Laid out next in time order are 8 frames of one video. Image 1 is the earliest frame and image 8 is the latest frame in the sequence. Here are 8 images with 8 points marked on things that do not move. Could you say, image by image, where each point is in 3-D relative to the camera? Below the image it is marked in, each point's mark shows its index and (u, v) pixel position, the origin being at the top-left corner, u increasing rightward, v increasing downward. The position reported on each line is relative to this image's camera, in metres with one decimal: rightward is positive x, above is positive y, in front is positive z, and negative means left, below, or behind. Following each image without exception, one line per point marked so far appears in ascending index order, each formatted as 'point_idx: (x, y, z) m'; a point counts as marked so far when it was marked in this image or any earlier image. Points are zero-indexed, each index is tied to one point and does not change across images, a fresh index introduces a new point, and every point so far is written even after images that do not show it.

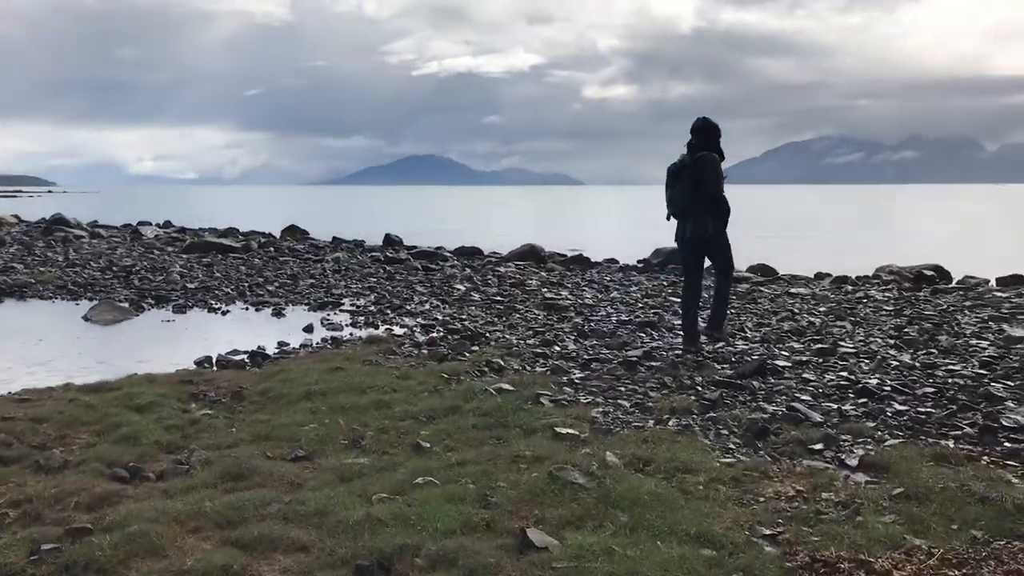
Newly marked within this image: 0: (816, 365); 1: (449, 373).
0: (+3.7, -1.0, +11.9) m
1: (-0.7, -1.0, +11.1) m
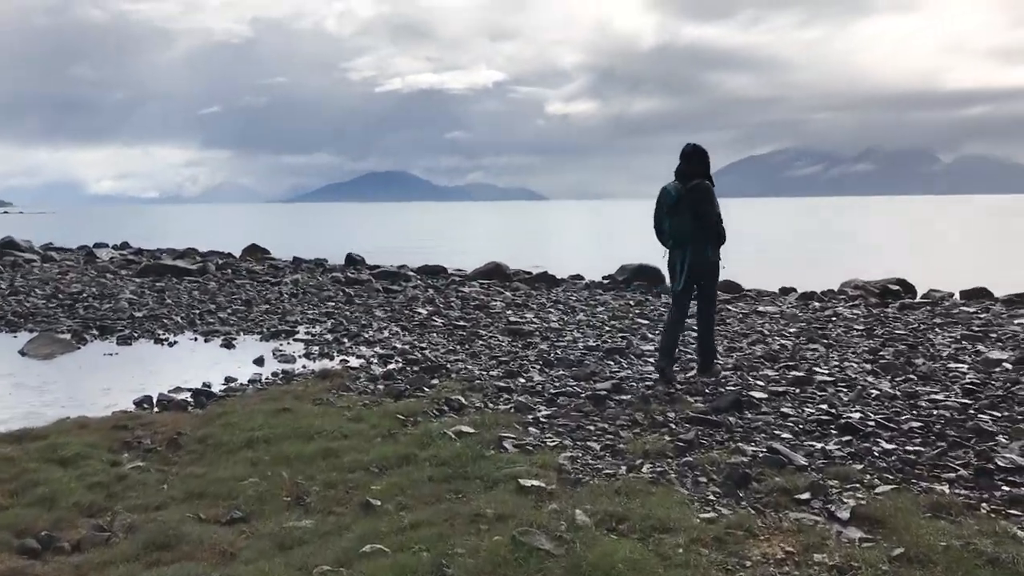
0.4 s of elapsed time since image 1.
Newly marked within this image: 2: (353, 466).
0: (+3.3, -1.3, +11.3) m
1: (-1.1, -1.4, +10.3) m
2: (-1.4, -1.5, +8.4) m
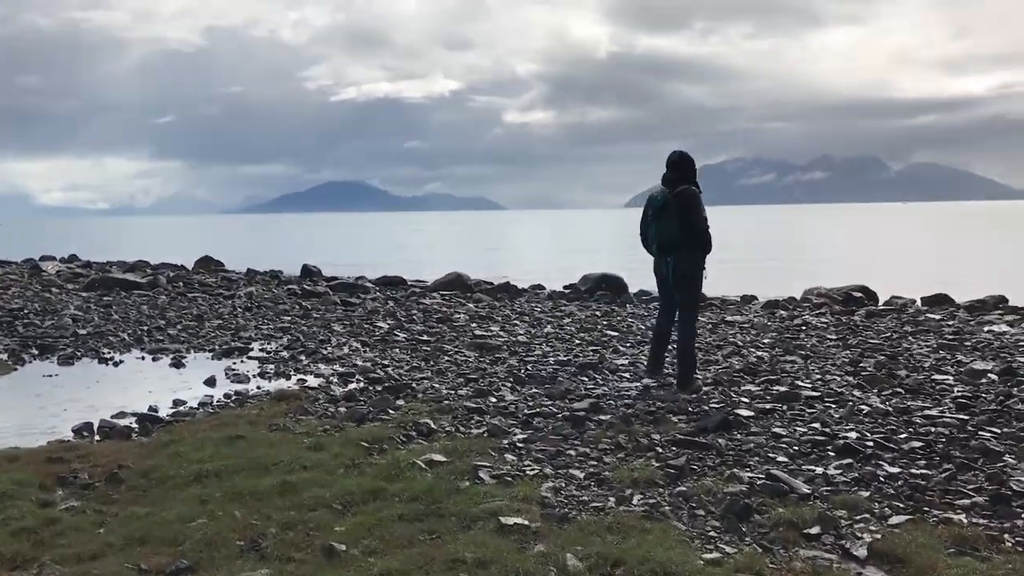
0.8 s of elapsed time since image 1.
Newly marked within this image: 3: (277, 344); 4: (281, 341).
0: (+3.0, -1.4, +10.7) m
1: (-1.4, -1.5, +9.5) m
2: (-1.5, -1.7, +7.6) m
3: (-4.6, -1.1, +19.2) m
4: (-4.7, -1.1, +19.6) m
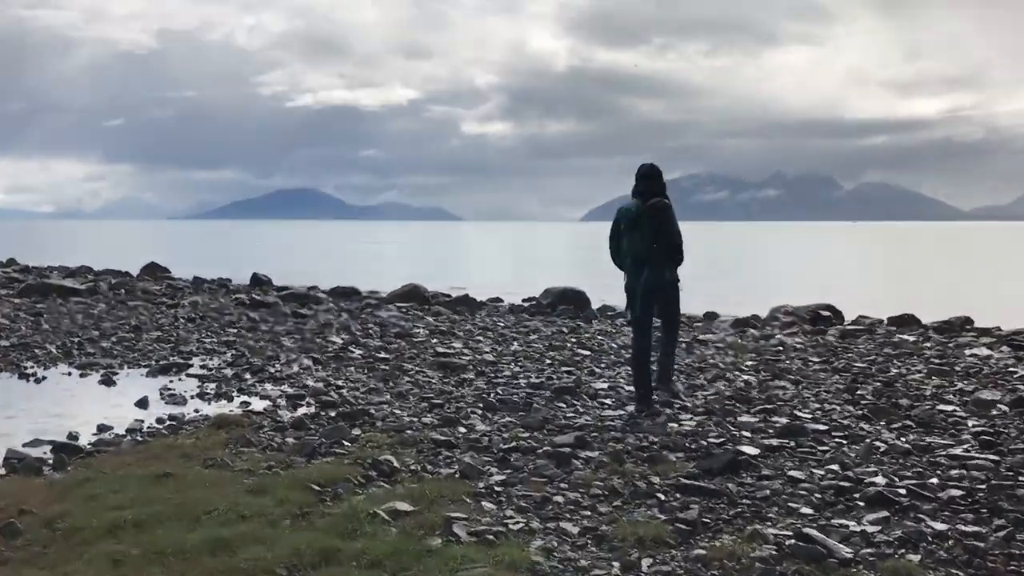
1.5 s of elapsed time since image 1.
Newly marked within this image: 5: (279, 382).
0: (+2.7, -1.6, +9.5) m
1: (-1.6, -1.6, +8.1) m
2: (-1.7, -1.8, +6.2) m
3: (-5.3, -1.3, +17.6) m
4: (-5.3, -1.3, +18.0) m
5: (-3.6, -1.5, +15.1) m
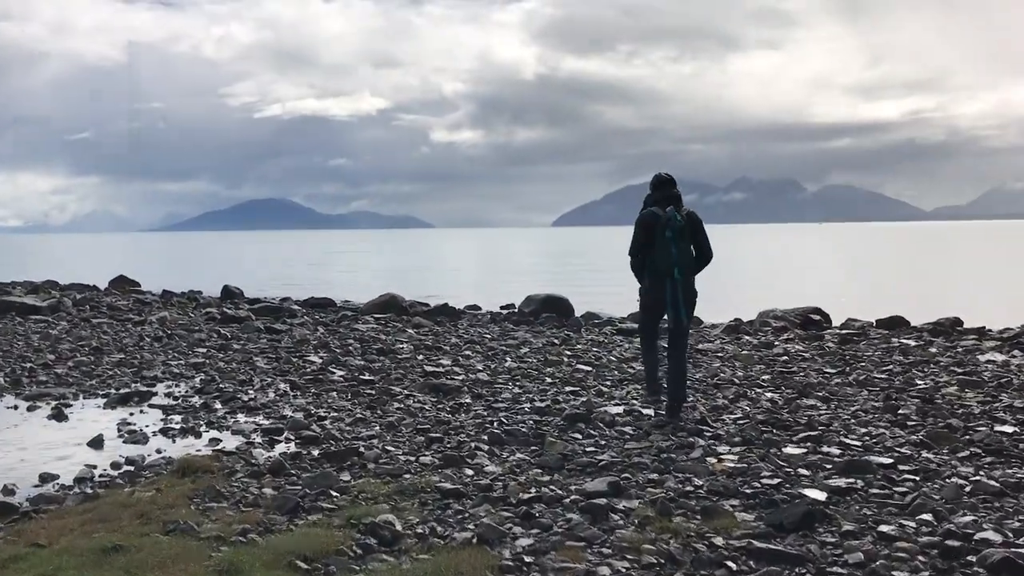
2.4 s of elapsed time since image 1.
0: (+2.9, -1.7, +8.0) m
1: (-1.4, -1.8, +6.5) m
2: (-1.4, -2.0, +4.6) m
3: (-5.3, -1.6, +15.9) m
4: (-5.4, -1.6, +16.3) m
5: (-3.6, -1.7, +13.4) m
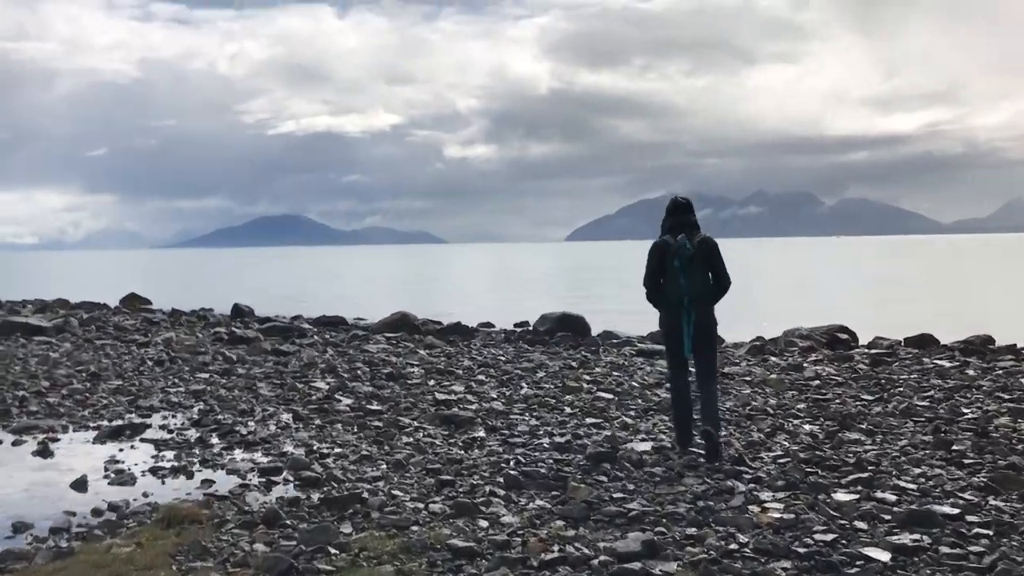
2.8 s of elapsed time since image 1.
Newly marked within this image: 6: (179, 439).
0: (+3.1, -2.0, +7.0) m
1: (-1.2, -2.0, +5.6) m
2: (-1.3, -2.2, +3.6) m
3: (-5.1, -2.0, +15.0) m
4: (-5.1, -2.0, +15.4) m
5: (-3.4, -2.1, +12.5) m
6: (-4.5, -2.1, +13.3) m
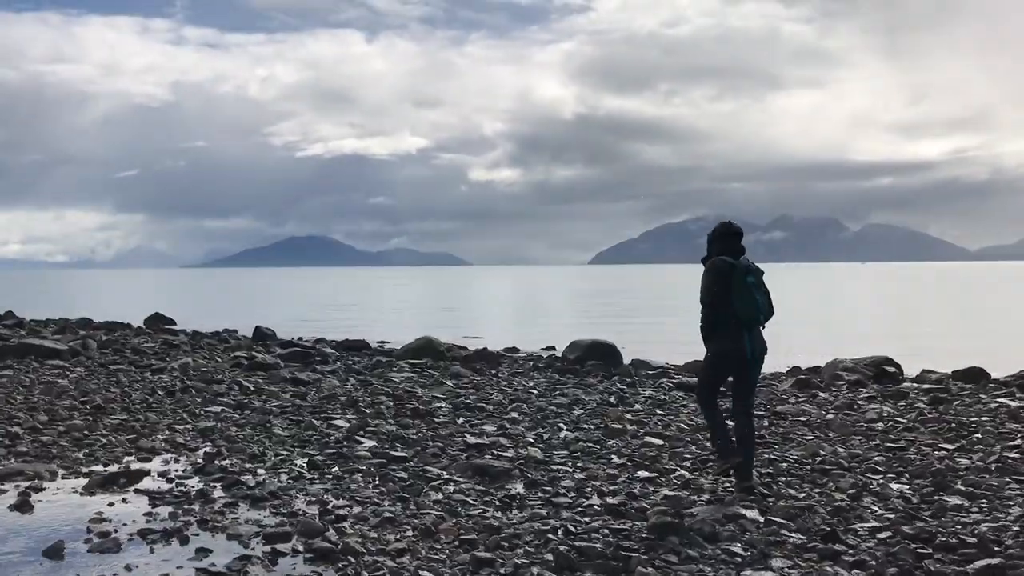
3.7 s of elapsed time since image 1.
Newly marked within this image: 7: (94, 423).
0: (+3.4, -2.3, +5.3) m
1: (-0.9, -2.3, +3.9) m
2: (-1.0, -2.3, +2.0) m
3: (-4.5, -2.4, +13.5) m
4: (-4.5, -2.4, +13.9) m
5: (-2.9, -2.4, +10.9) m
6: (-4.0, -2.4, +11.7) m
7: (-7.2, -2.3, +16.8) m
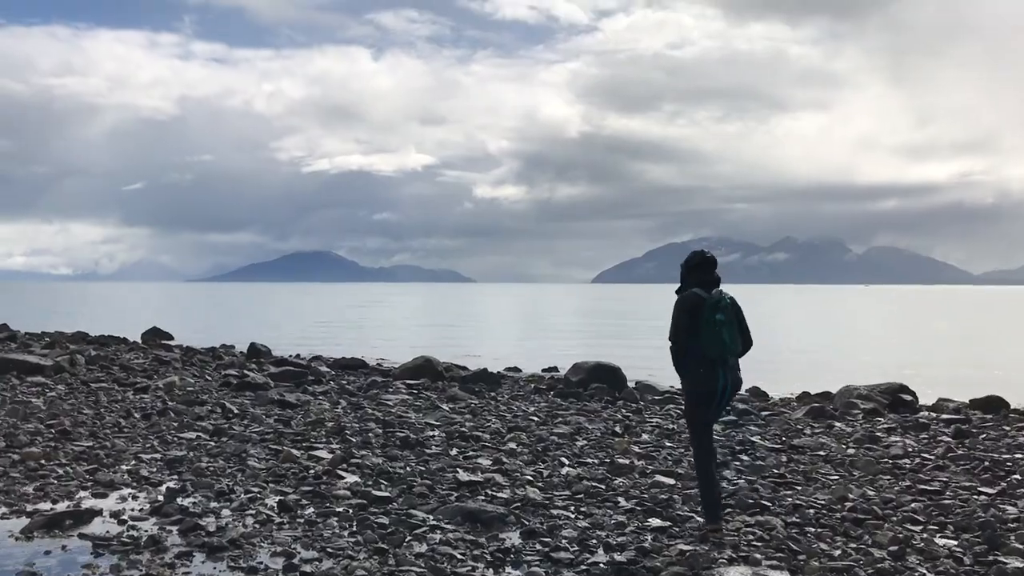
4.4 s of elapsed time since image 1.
0: (+3.4, -2.4, +3.9) m
1: (-1.0, -2.4, +2.6) m
2: (-1.1, -2.4, +0.6) m
3: (-4.5, -2.6, +12.1) m
4: (-4.6, -2.6, +12.5) m
5: (-2.9, -2.6, +9.6) m
6: (-4.1, -2.6, +10.4) m
7: (-7.2, -2.6, +15.4) m
